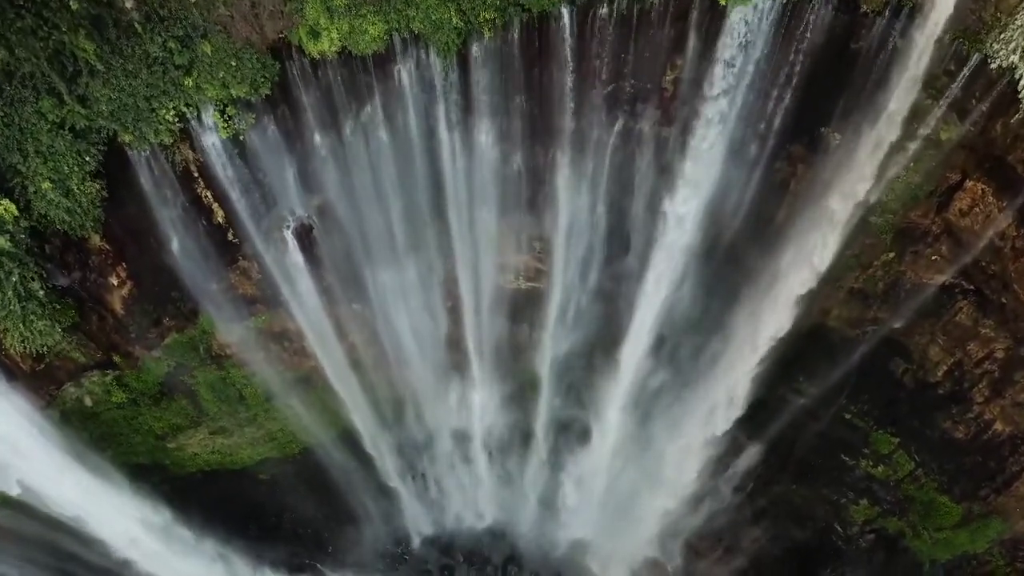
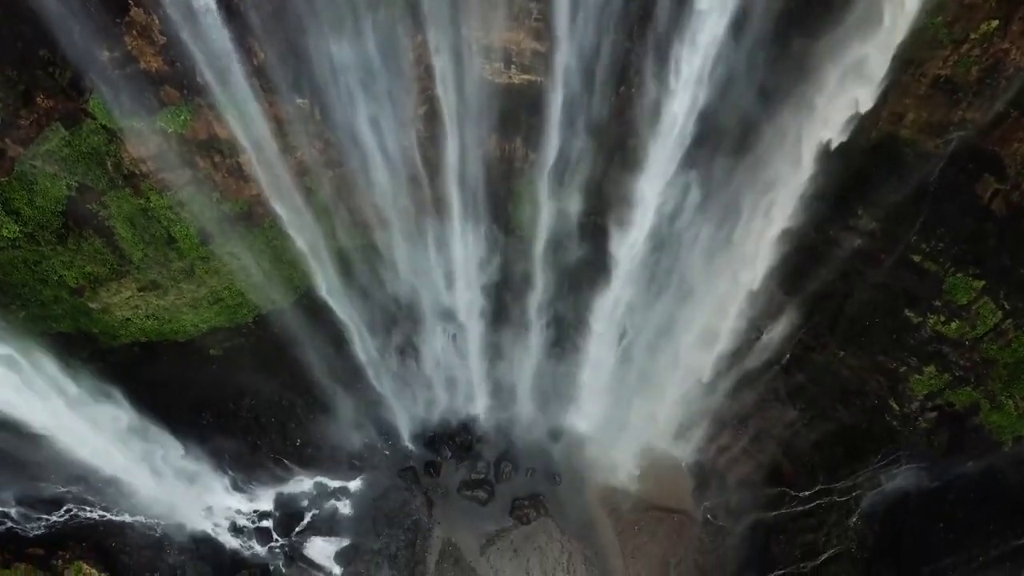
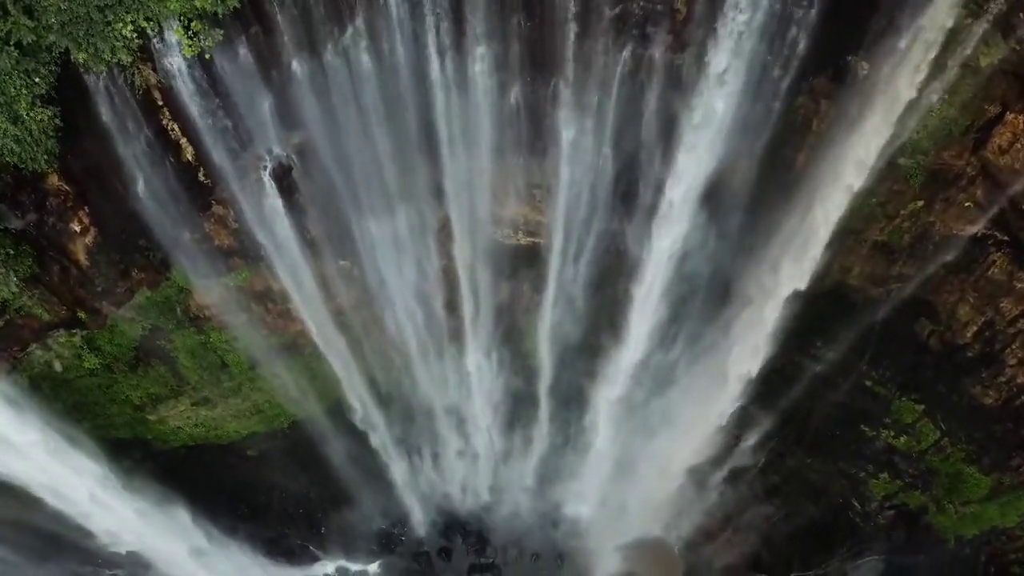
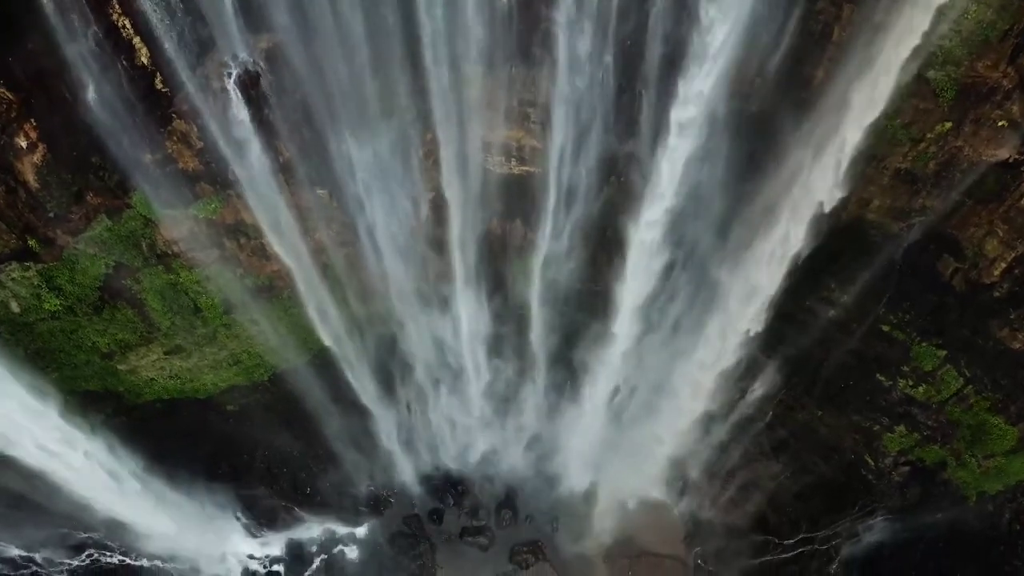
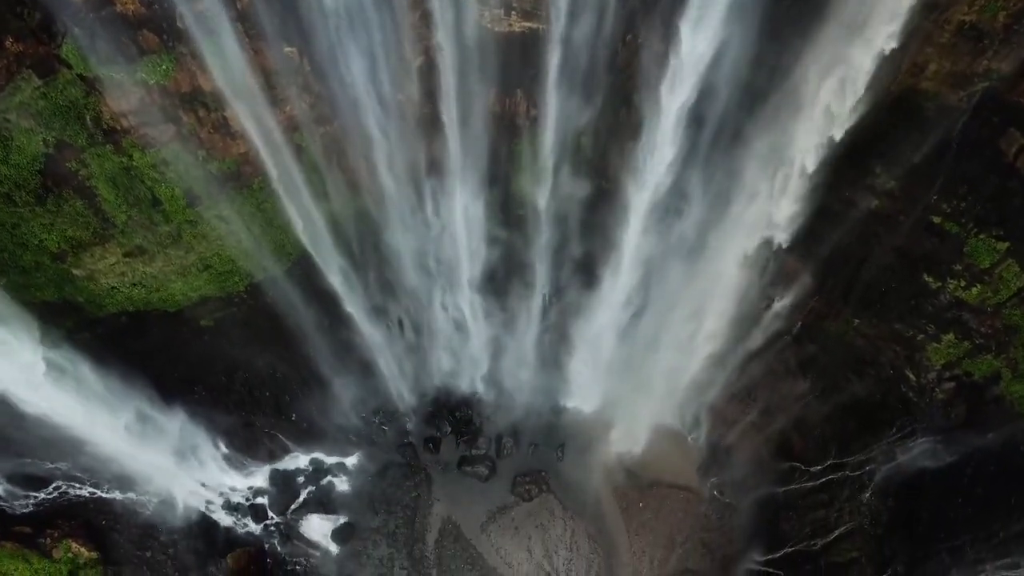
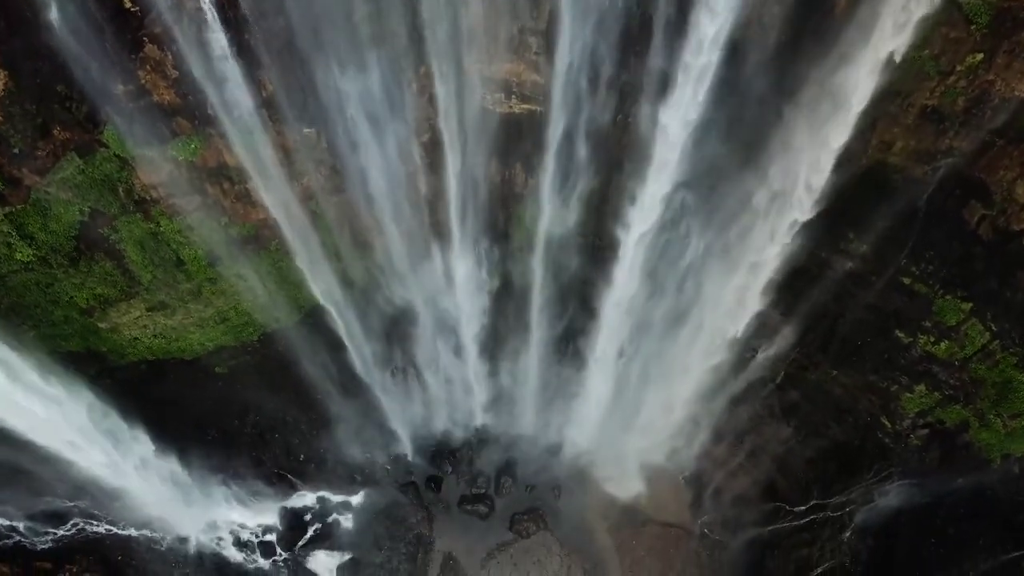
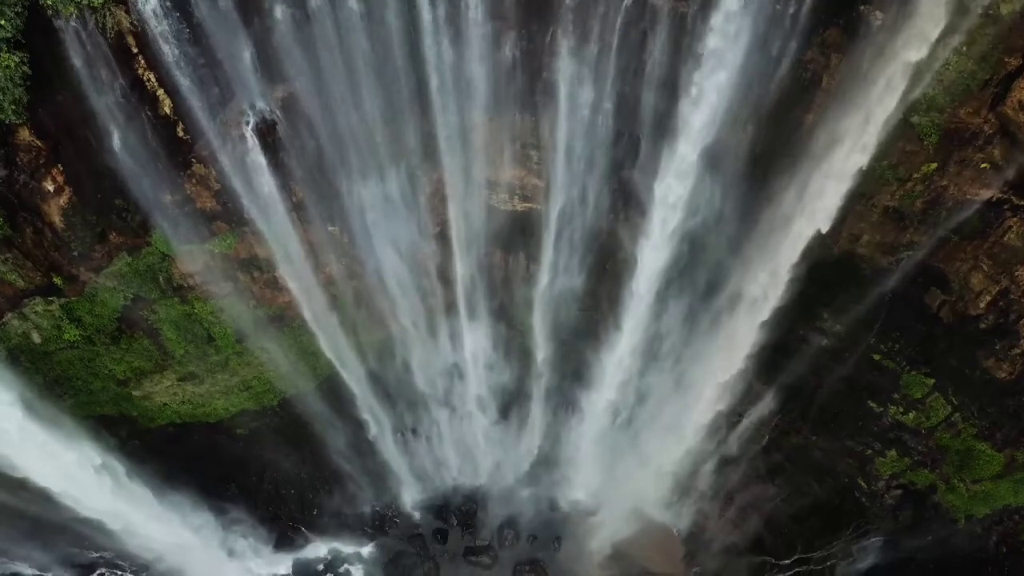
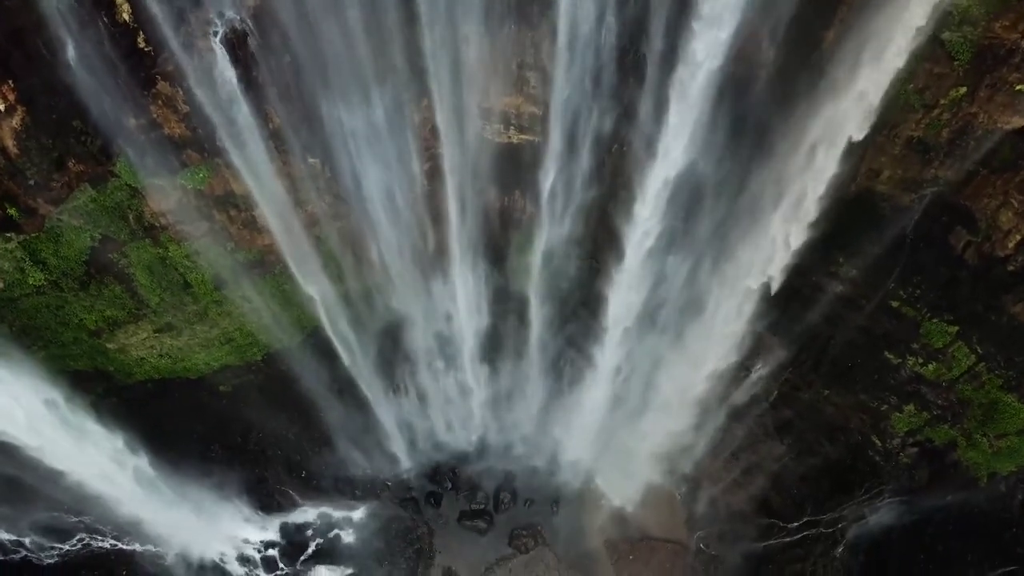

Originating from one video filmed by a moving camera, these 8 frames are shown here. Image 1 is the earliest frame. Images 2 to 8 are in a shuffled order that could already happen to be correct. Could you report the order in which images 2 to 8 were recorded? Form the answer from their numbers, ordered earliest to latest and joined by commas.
3, 7, 4, 8, 6, 2, 5
